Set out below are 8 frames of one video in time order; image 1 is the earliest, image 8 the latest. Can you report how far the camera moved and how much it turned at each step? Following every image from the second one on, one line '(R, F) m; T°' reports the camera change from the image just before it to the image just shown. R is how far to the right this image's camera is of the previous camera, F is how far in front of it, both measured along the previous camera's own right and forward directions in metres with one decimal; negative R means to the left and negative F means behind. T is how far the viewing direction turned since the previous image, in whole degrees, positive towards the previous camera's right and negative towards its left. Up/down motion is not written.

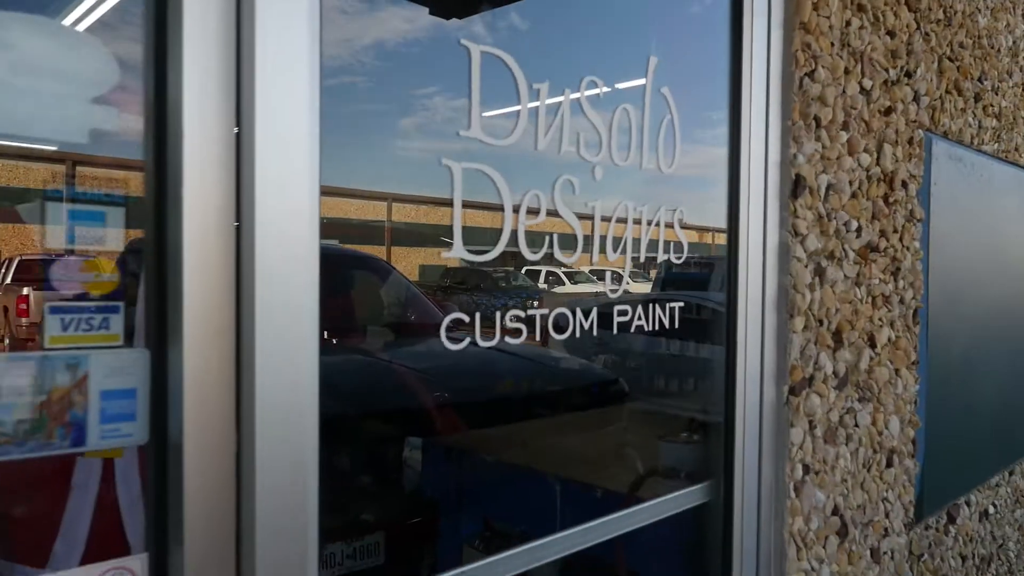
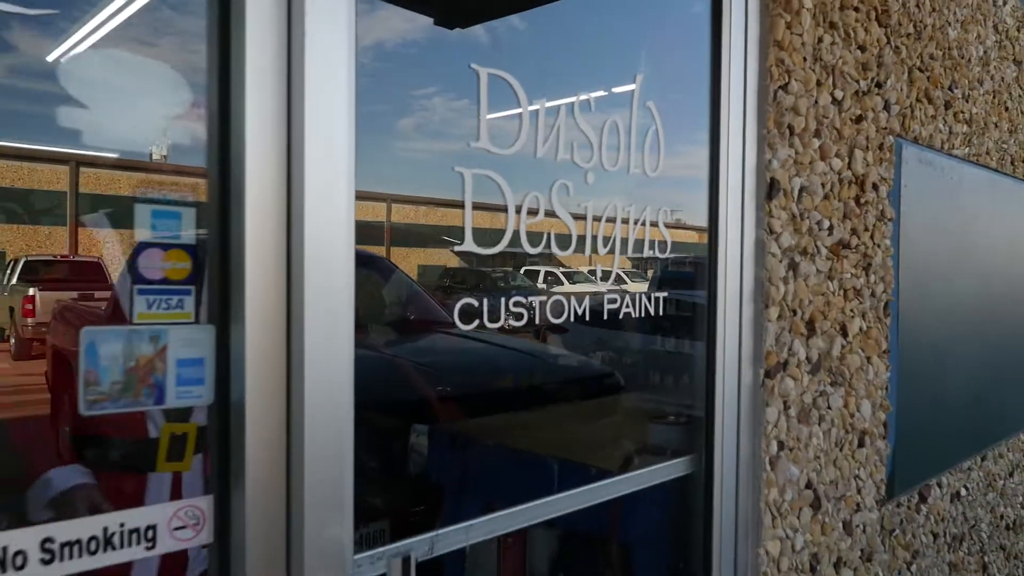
(0.0, -0.1) m; 0°
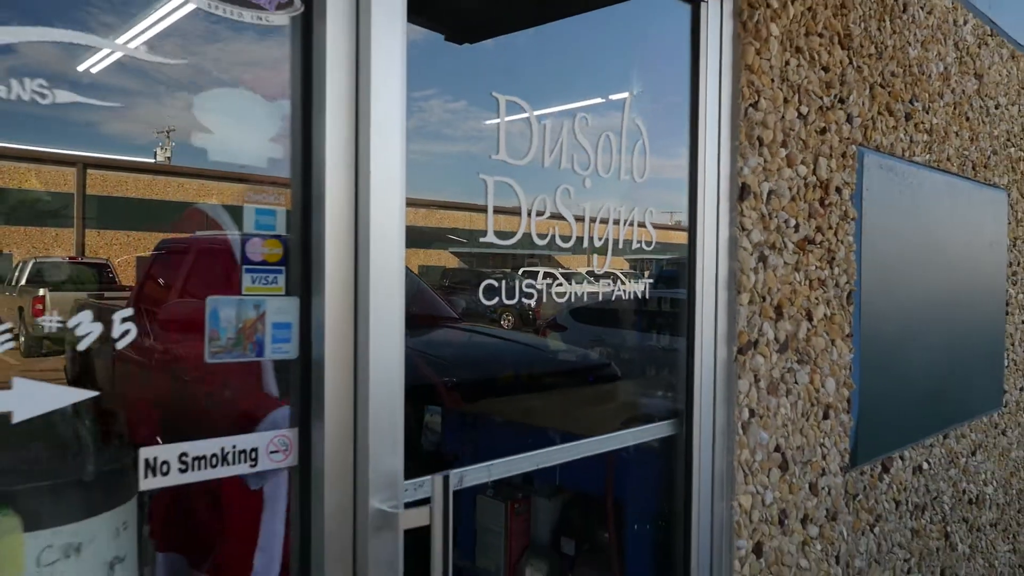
(0.0, -0.3) m; 0°
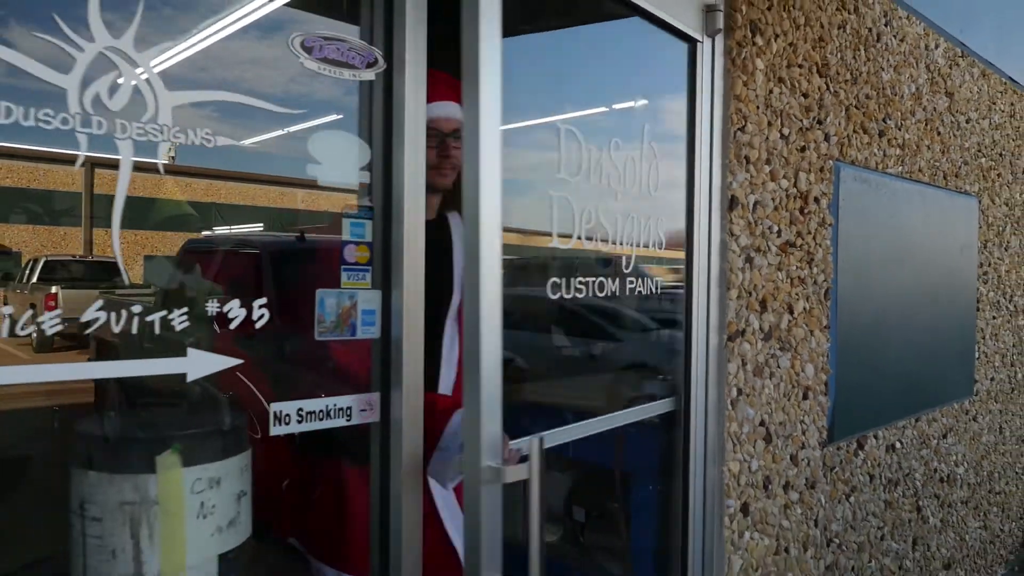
(-0.1, -0.3) m; 0°
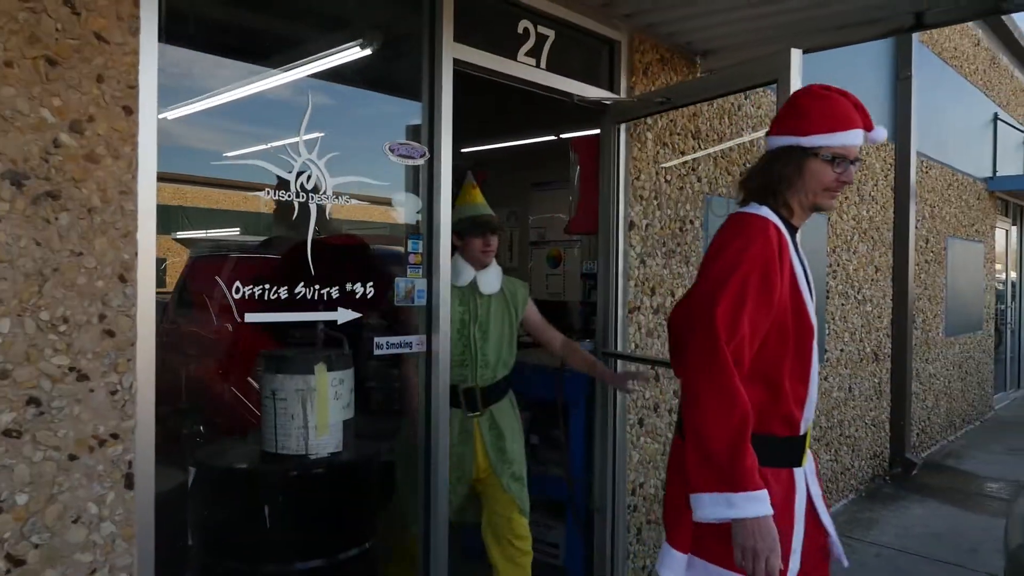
(-0.1, -1.2) m; +3°
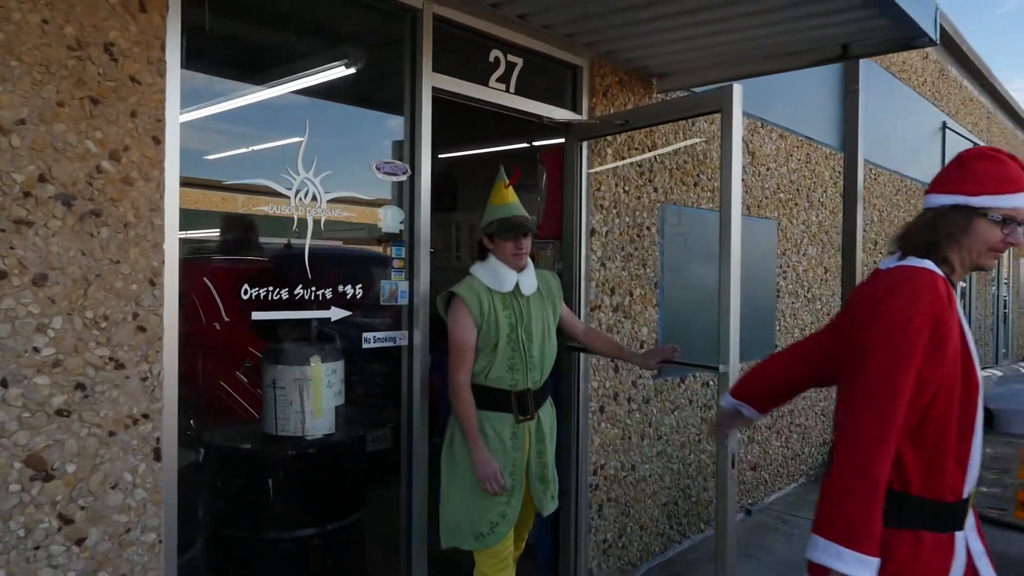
(0.0, -0.4) m; +2°
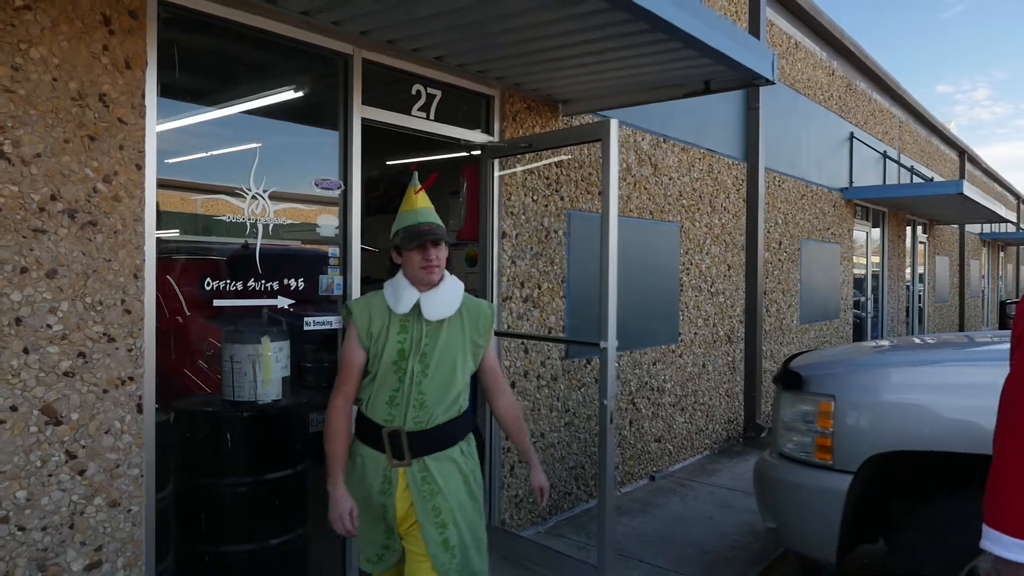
(+0.2, -0.7) m; +3°
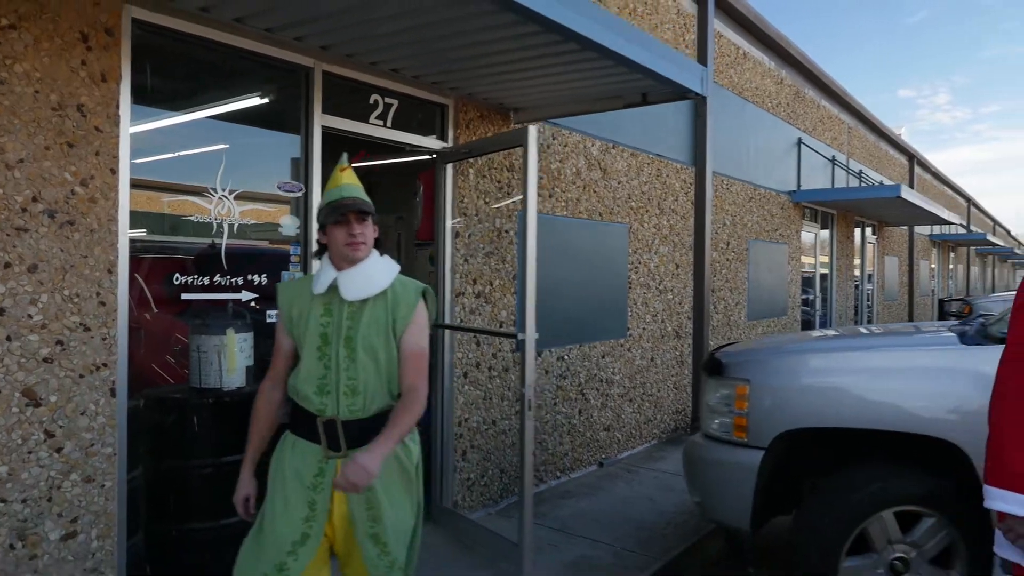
(+0.1, -0.3) m; +2°
